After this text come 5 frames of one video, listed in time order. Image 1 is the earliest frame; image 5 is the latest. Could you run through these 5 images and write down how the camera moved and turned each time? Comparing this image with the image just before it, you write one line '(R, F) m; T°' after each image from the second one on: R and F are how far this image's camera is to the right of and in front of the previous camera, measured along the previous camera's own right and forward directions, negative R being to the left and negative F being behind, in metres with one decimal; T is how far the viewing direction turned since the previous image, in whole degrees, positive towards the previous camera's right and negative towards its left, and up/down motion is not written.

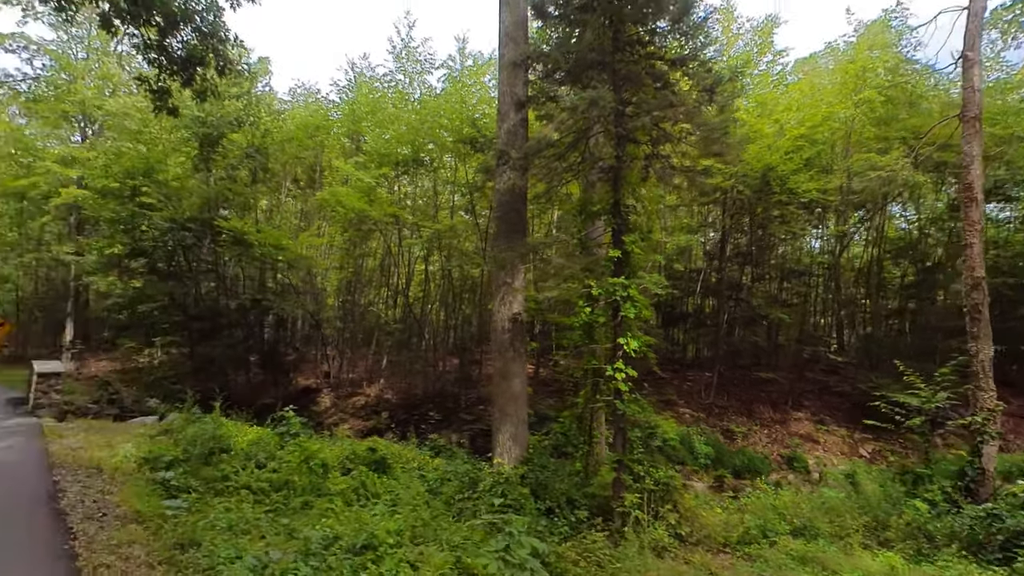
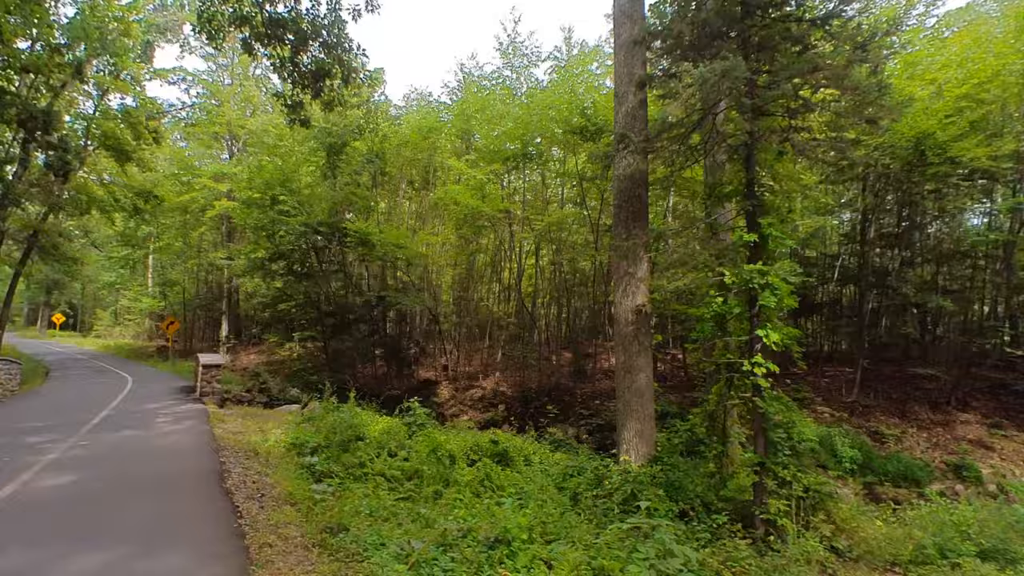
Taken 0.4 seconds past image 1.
(-0.2, +0.1) m; -11°
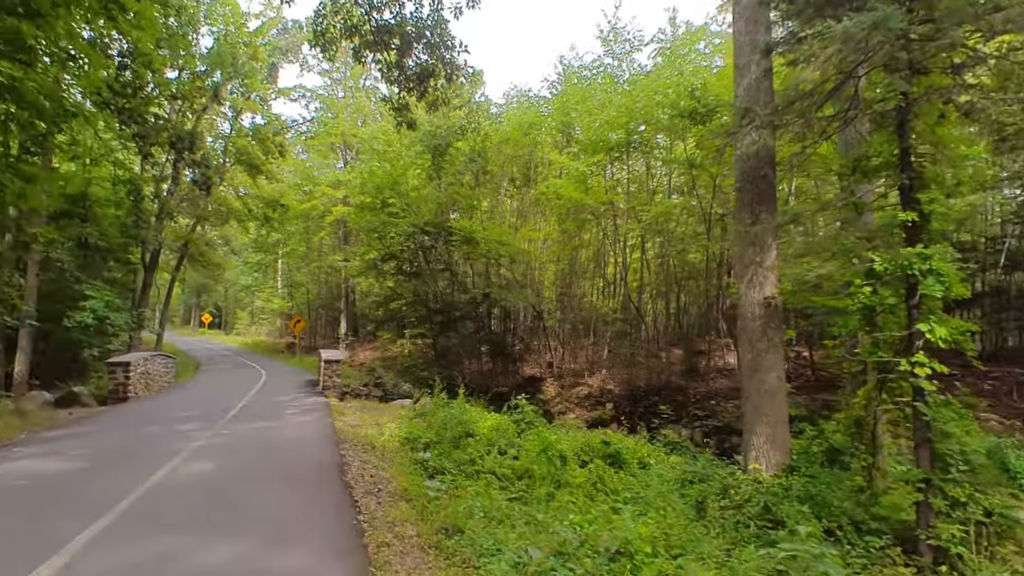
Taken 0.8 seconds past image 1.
(-0.1, +0.2) m; -10°
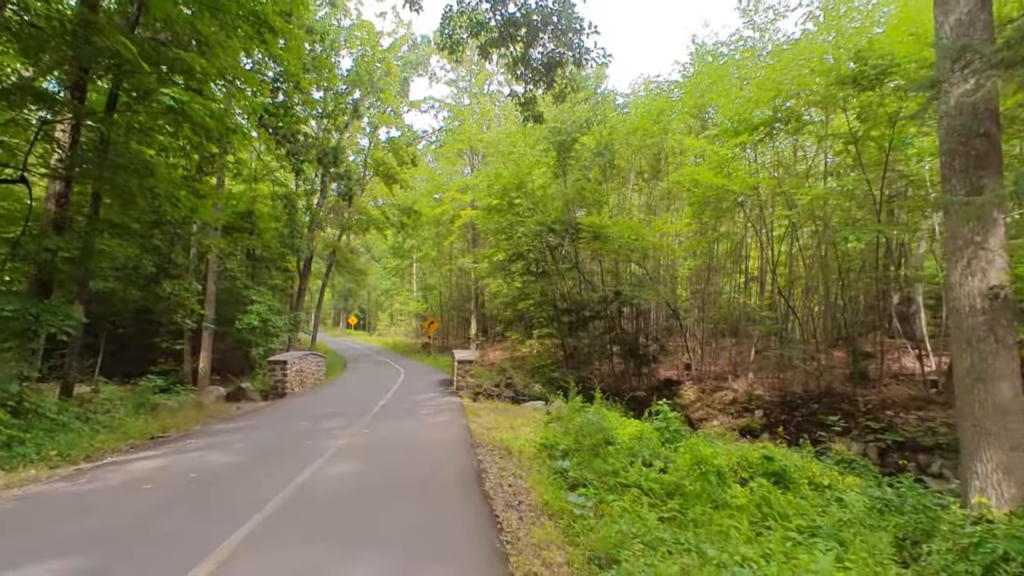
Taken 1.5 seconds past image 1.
(-0.2, +0.4) m; -13°
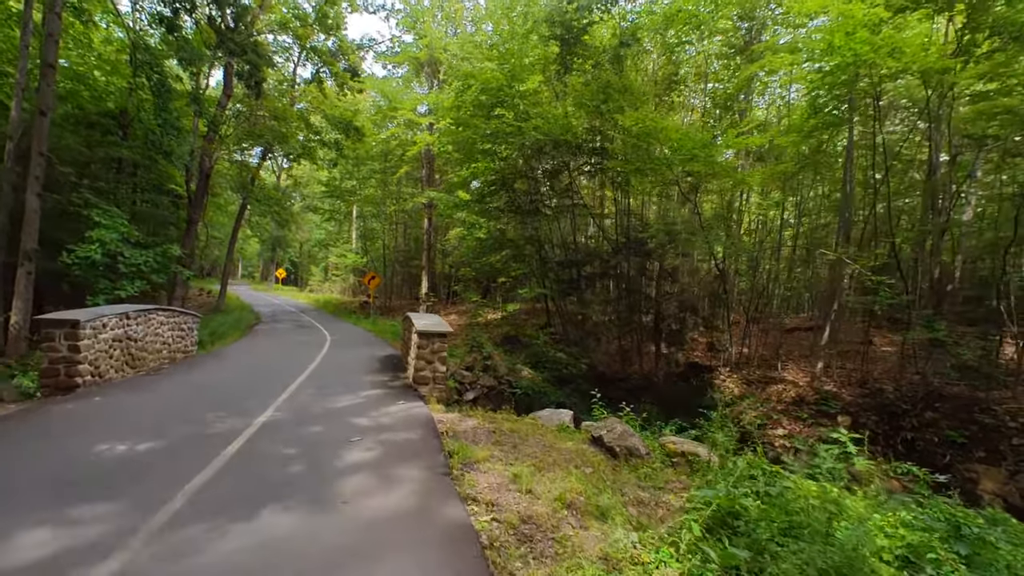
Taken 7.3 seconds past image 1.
(-0.7, +4.8) m; +6°
